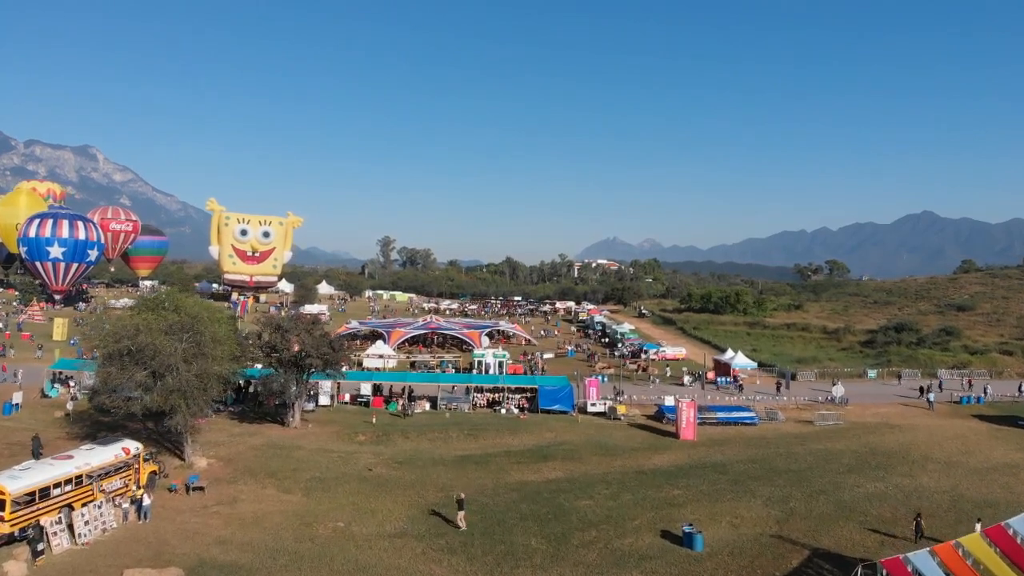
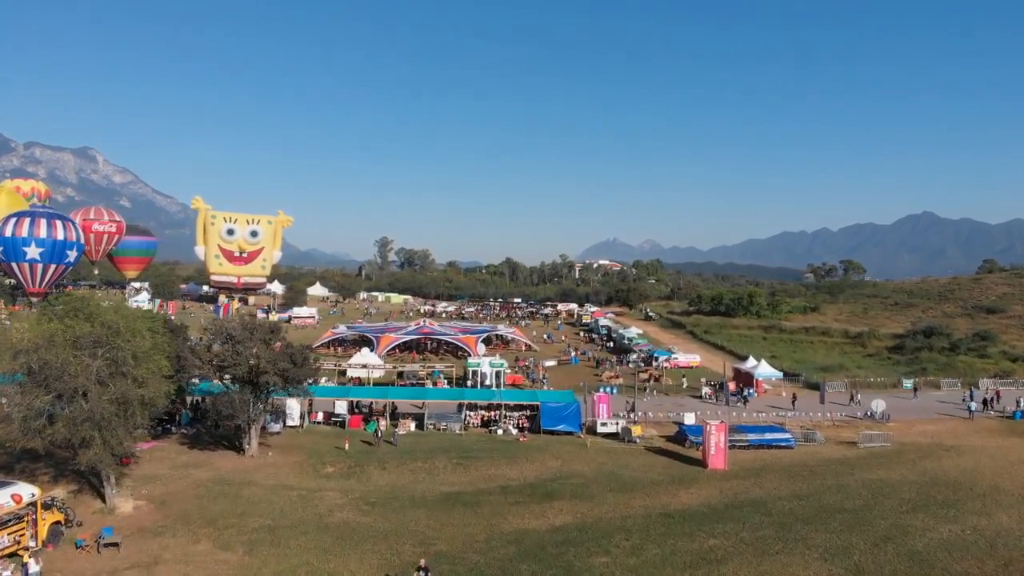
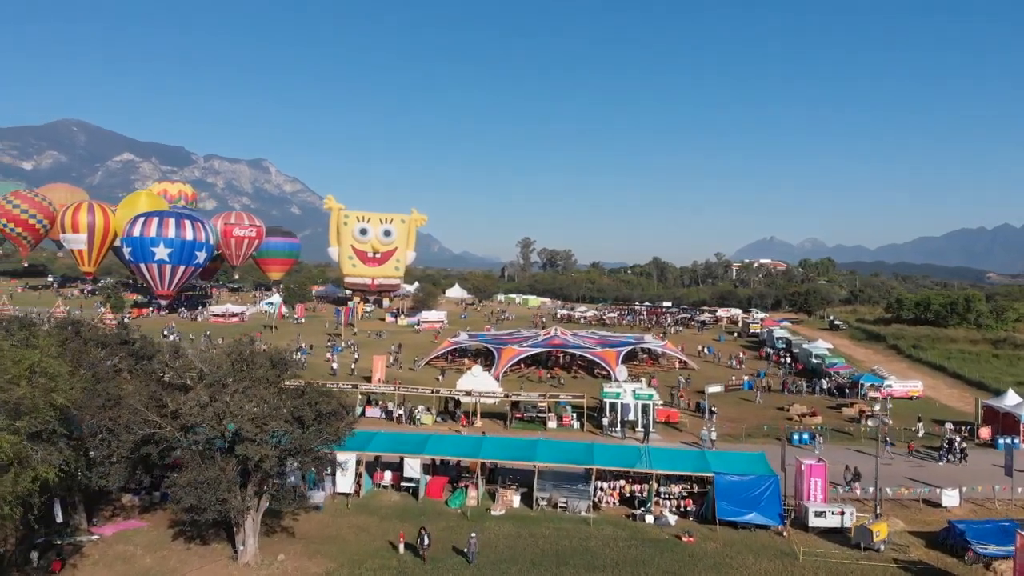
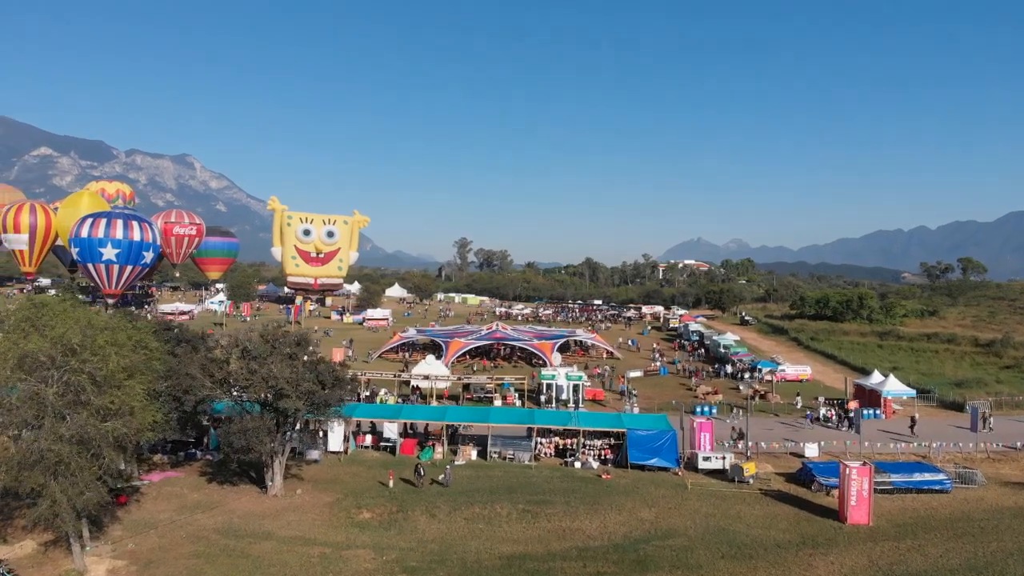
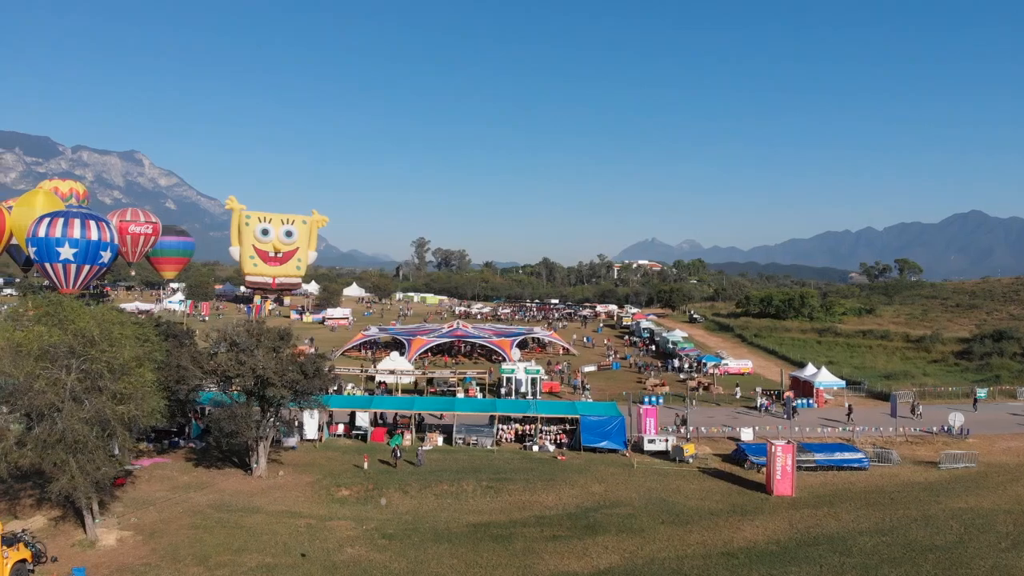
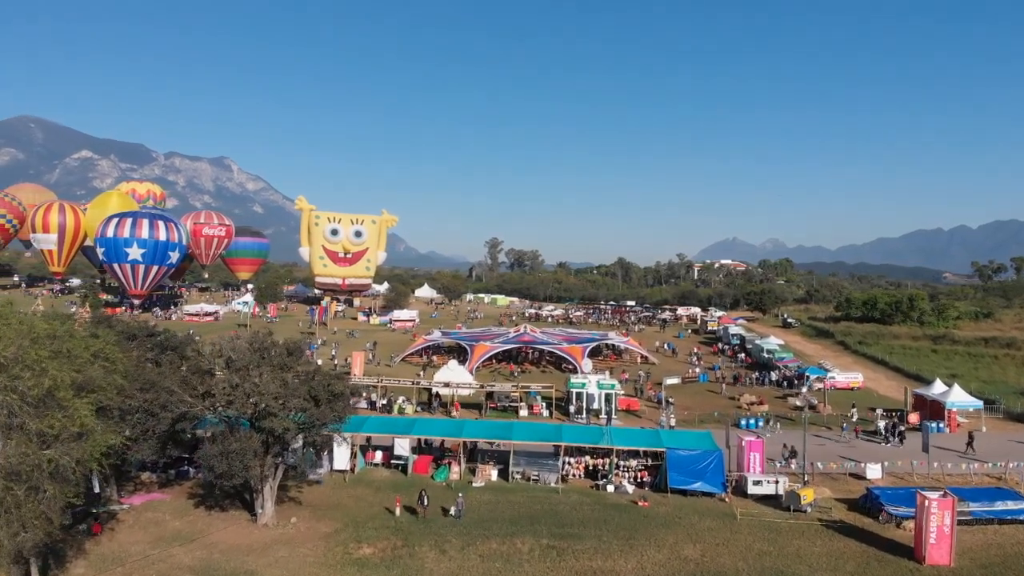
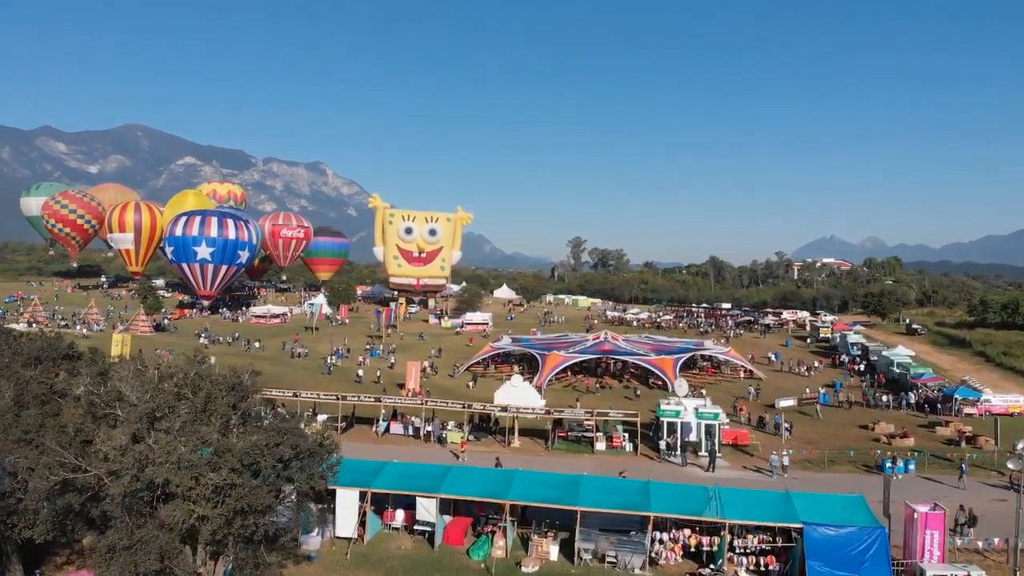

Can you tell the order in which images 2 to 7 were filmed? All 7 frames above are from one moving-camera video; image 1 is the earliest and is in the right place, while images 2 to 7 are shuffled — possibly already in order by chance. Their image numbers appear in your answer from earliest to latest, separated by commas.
2, 5, 4, 6, 3, 7
